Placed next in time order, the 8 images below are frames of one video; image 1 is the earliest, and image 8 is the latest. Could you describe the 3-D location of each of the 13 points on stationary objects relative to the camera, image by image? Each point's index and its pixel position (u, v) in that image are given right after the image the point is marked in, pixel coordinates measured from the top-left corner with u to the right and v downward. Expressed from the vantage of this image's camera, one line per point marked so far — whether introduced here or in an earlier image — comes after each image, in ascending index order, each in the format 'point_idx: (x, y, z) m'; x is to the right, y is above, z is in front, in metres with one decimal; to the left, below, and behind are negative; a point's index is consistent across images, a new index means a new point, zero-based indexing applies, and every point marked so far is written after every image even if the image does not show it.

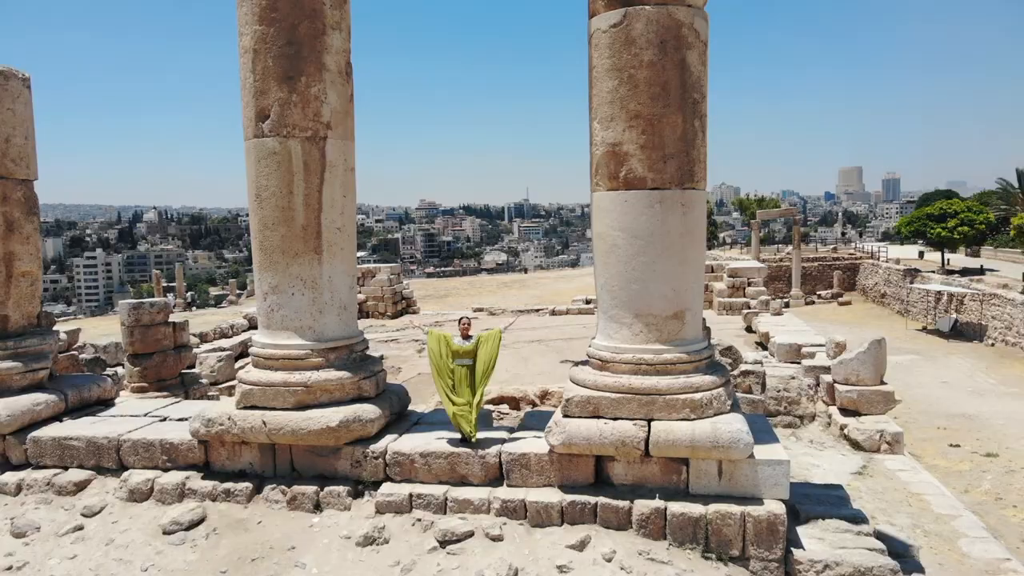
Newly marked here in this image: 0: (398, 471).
0: (-0.7, -1.2, +4.8) m
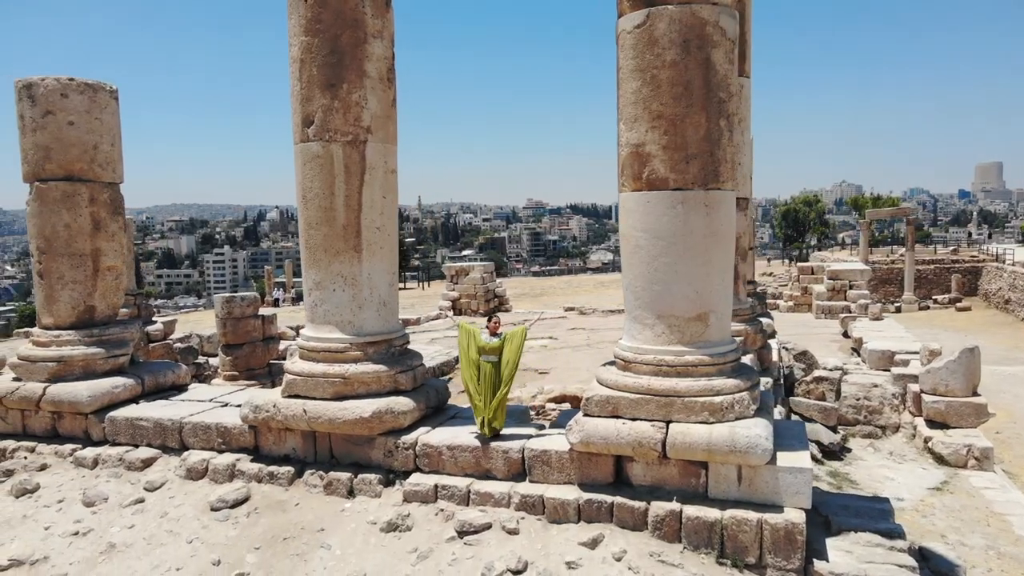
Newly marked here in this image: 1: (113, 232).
0: (-0.6, -1.1, +4.9) m
1: (-3.4, +0.5, +6.4) m
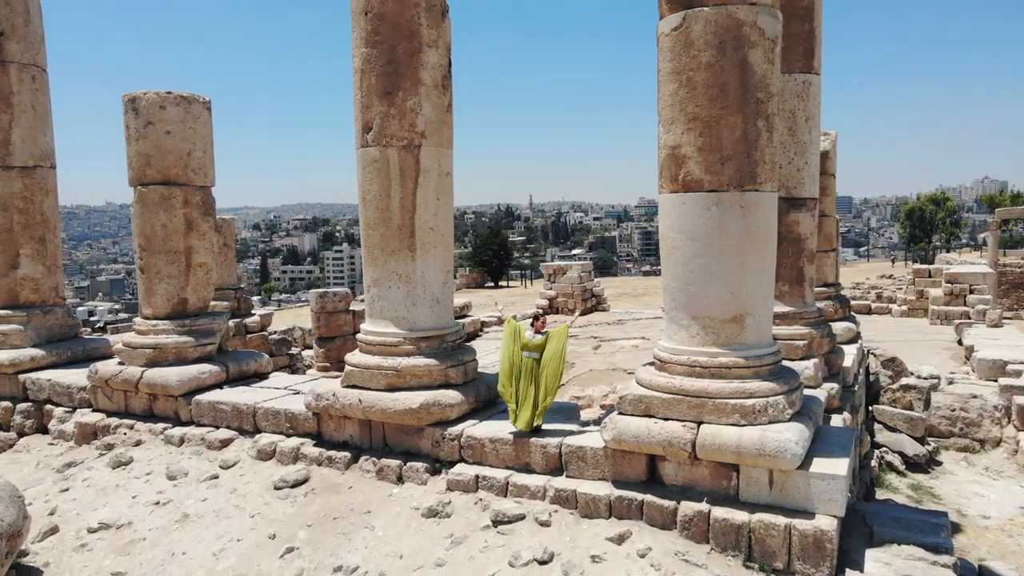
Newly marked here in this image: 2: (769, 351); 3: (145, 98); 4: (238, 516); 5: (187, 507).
0: (-0.3, -1.1, +5.2) m
1: (-2.8, +0.5, +7.0) m
2: (+1.5, -0.4, +4.5) m
3: (-3.2, +1.7, +6.7) m
4: (-1.8, -1.5, +5.0) m
5: (-2.2, -1.5, +5.2) m
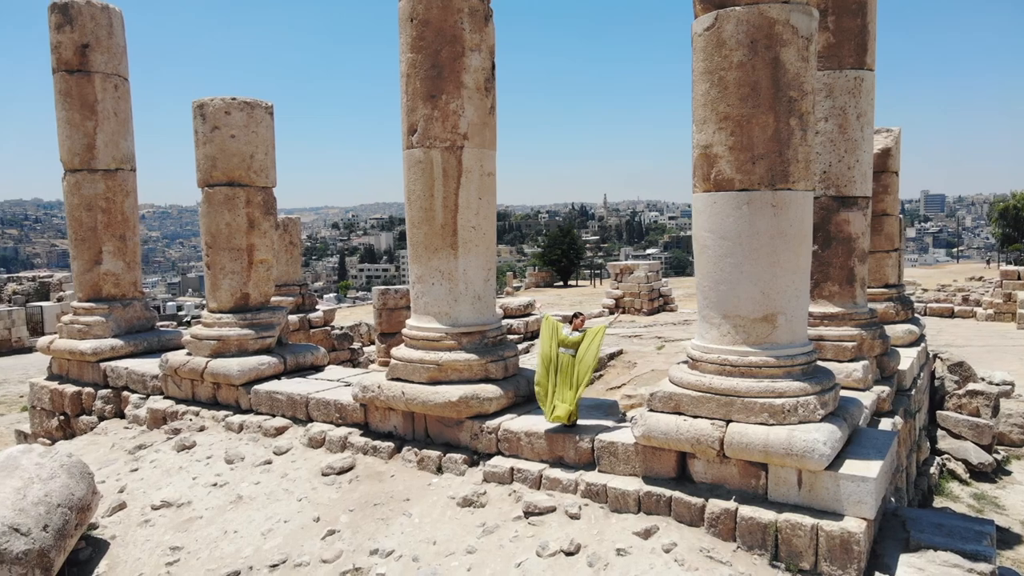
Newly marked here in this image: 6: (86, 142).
0: (0.0, -1.1, +5.3) m
1: (-2.4, +0.6, +7.4) m
2: (+1.7, -0.4, +4.5) m
3: (-2.8, +1.7, +7.1) m
4: (-1.6, -1.5, +5.3) m
5: (-2.0, -1.5, +5.5) m
6: (-4.8, +1.6, +8.5) m
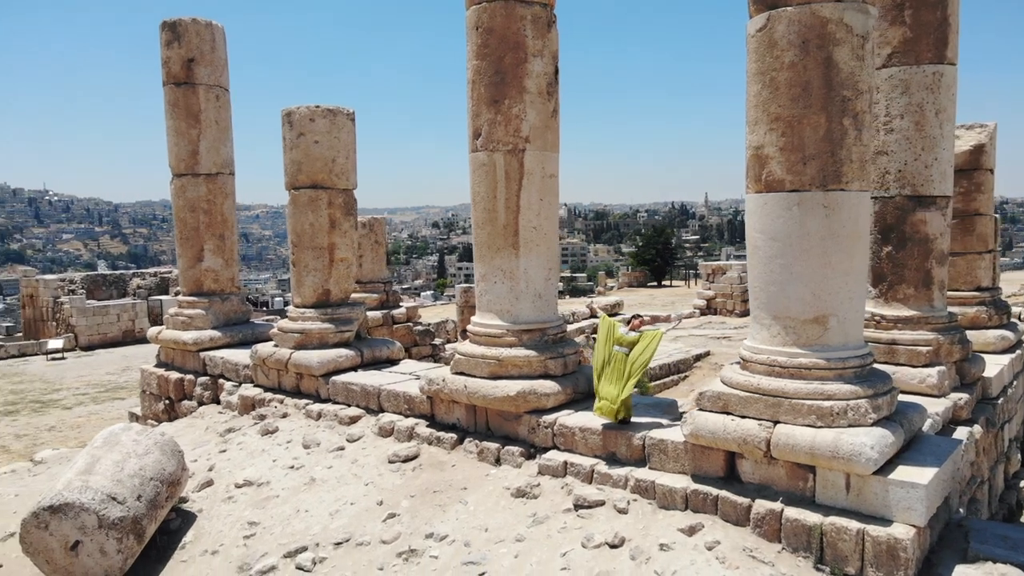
0: (+0.4, -1.1, +5.4) m
1: (-1.7, +0.6, +7.8) m
2: (+2.0, -0.4, +4.4) m
3: (-2.1, +1.7, +7.6) m
4: (-1.2, -1.4, +5.6) m
5: (-1.5, -1.4, +5.9) m
6: (-3.9, +1.7, +9.2) m
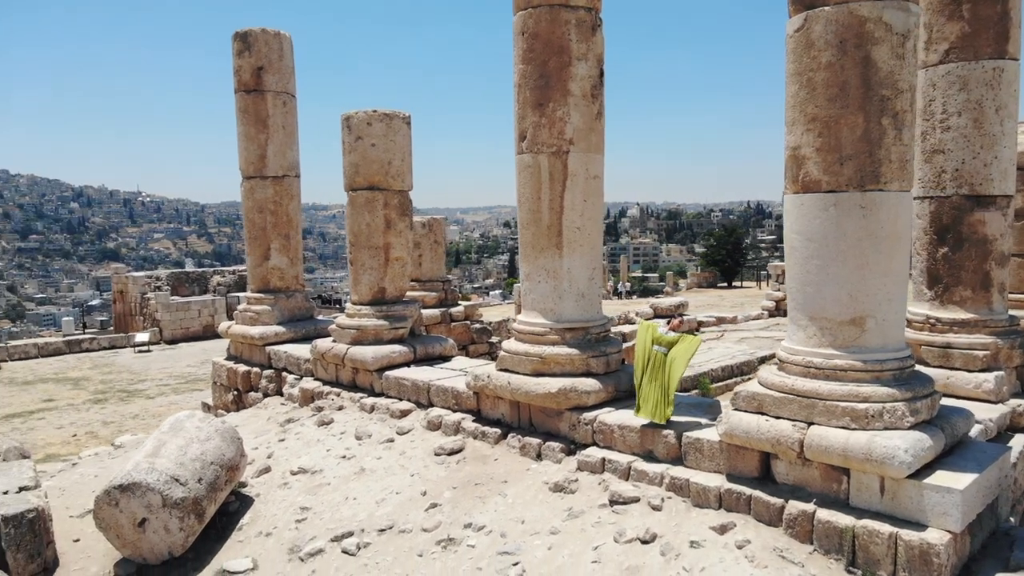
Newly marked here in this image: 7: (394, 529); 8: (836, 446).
0: (+0.7, -1.1, +5.5) m
1: (-1.2, +0.6, +8.1) m
2: (+2.2, -0.4, +4.4) m
3: (-1.6, +1.8, +7.9) m
4: (-0.9, -1.4, +5.9) m
5: (-1.2, -1.4, +6.1) m
6: (-3.2, +1.7, +9.7) m
7: (-0.8, -1.6, +5.1) m
8: (+1.8, -0.9, +4.2) m
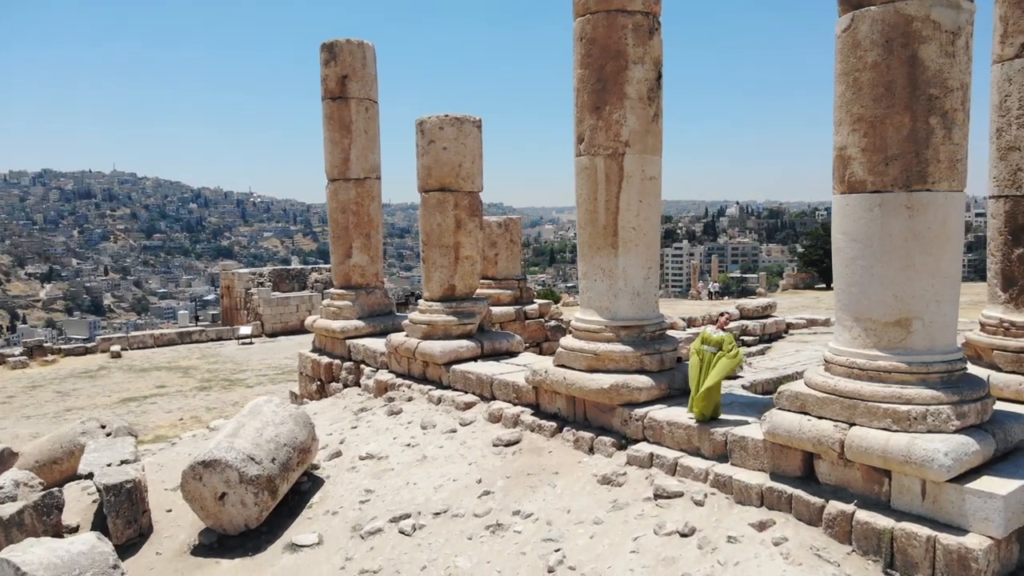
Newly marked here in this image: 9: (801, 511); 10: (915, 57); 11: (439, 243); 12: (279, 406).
0: (+1.0, -1.1, +5.6) m
1: (-0.5, +0.6, +8.4) m
2: (+2.5, -0.4, +4.3) m
3: (-0.9, +1.8, +8.2) m
4: (-0.4, -1.4, +6.2) m
5: (-0.7, -1.4, +6.5) m
6: (-2.3, +1.8, +10.2) m
7: (-0.5, -1.6, +5.4) m
8: (+2.0, -0.9, +4.2) m
9: (+1.7, -1.3, +4.5) m
10: (+2.2, +1.3, +4.2) m
11: (-0.8, +0.5, +8.3) m
12: (-1.9, -1.0, +6.3) m
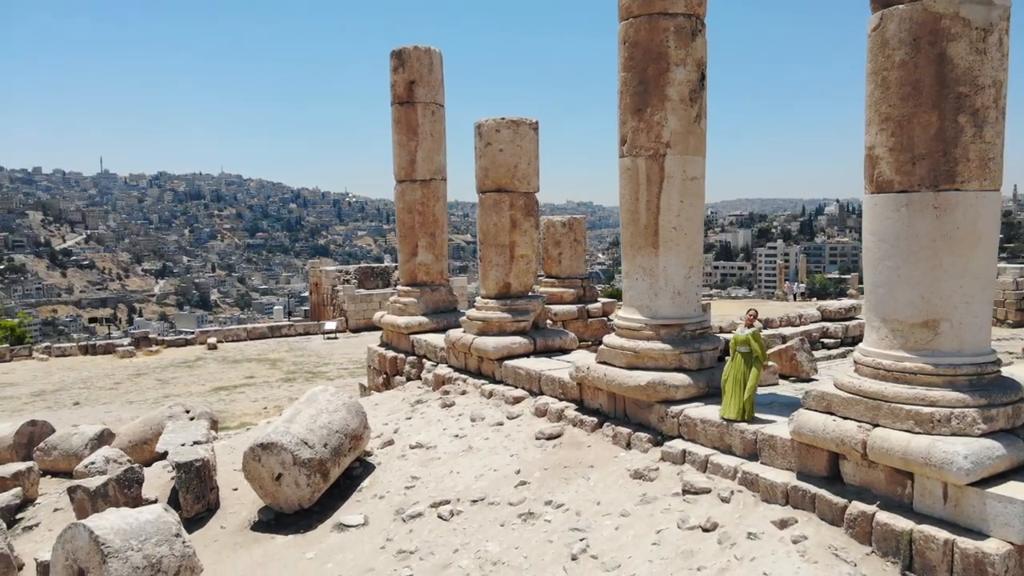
0: (+1.3, -1.1, +5.7) m
1: (+0.2, +0.7, +8.6) m
2: (+2.6, -0.4, +4.2) m
3: (-0.3, +1.8, +8.5) m
4: (-0.1, -1.4, +6.4) m
5: (-0.3, -1.4, +6.7) m
6: (-1.4, +1.8, +10.7) m
7: (-0.2, -1.6, +5.7) m
8: (+2.1, -0.9, +4.1) m
9: (+1.8, -1.3, +4.5) m
10: (+2.3, +1.3, +4.1) m
11: (-0.2, +0.5, +8.5) m
12: (-1.6, -0.9, +6.7) m
